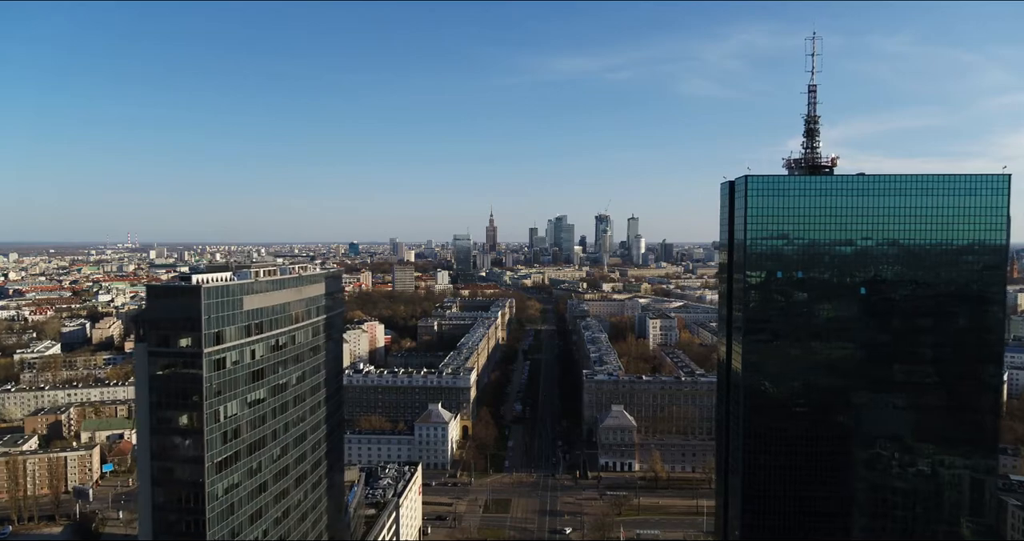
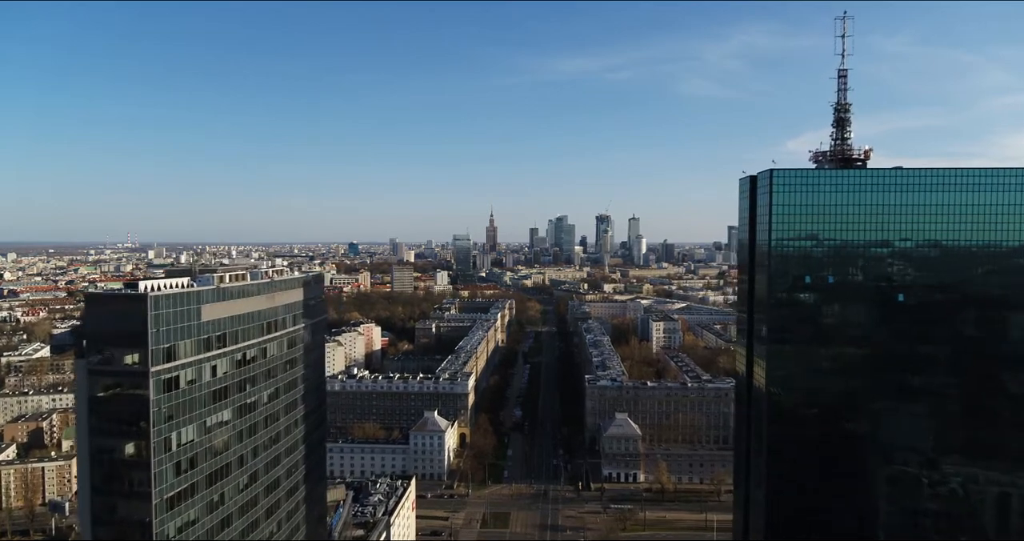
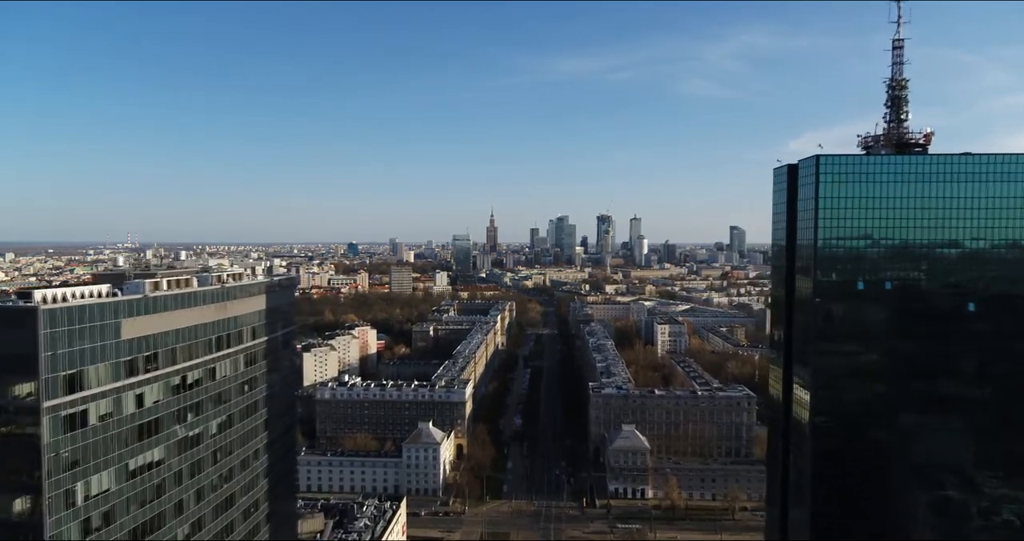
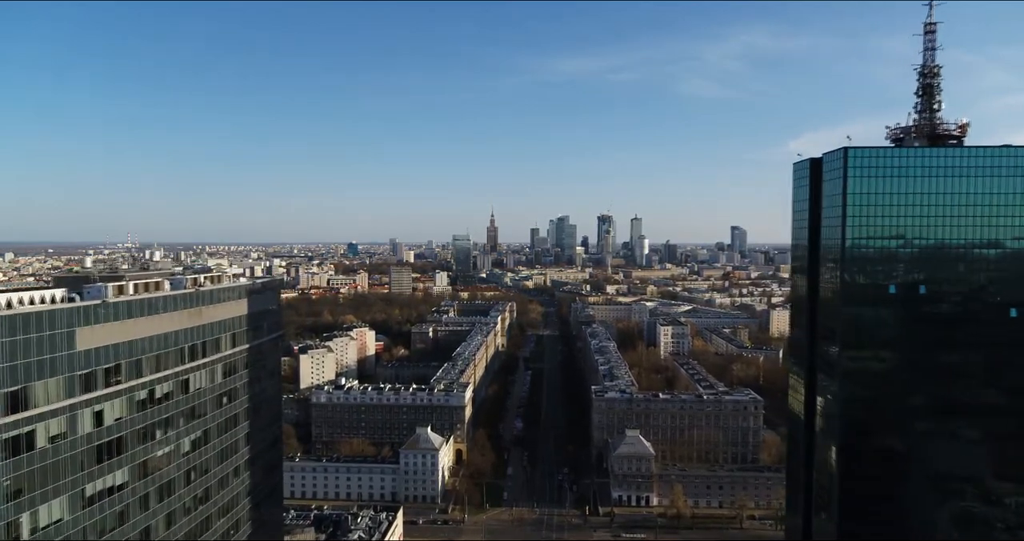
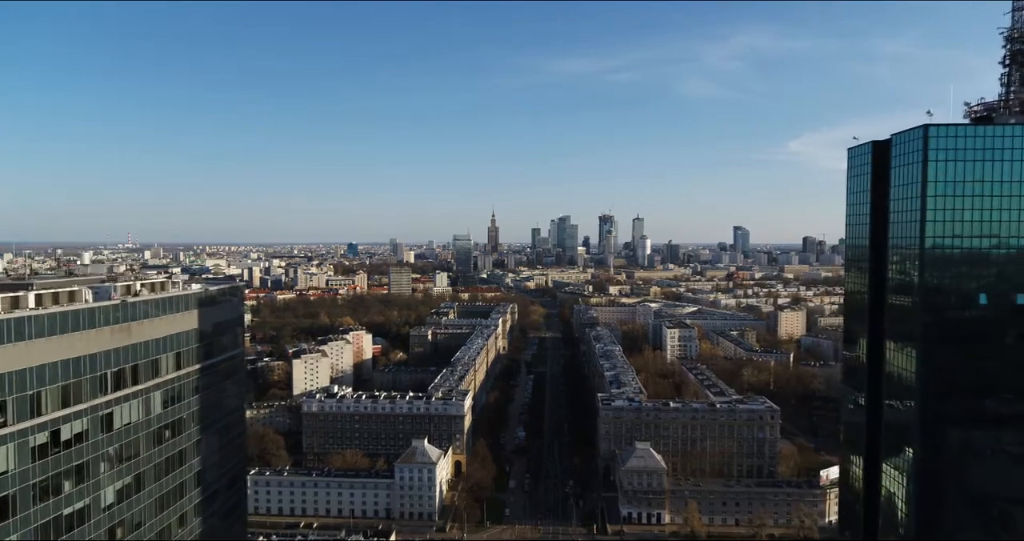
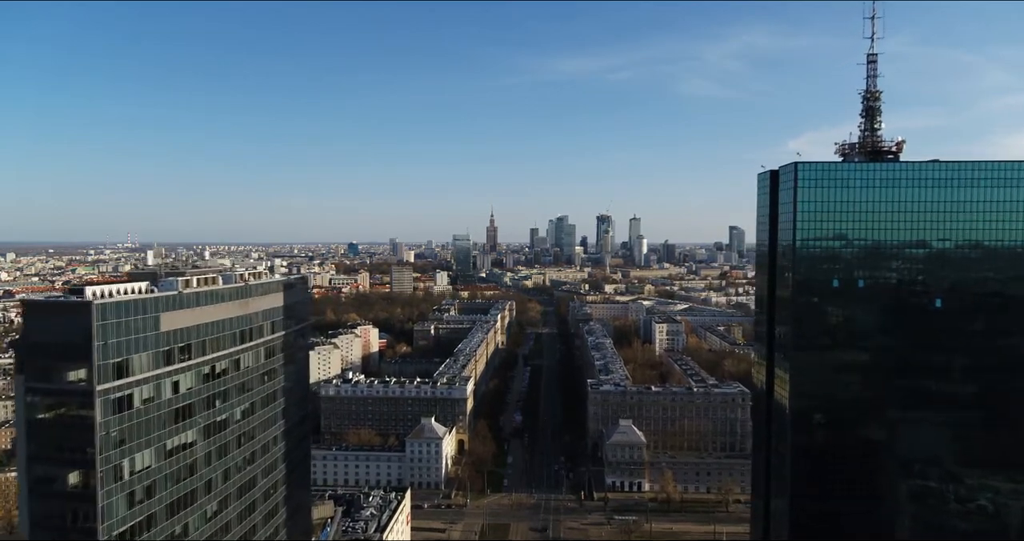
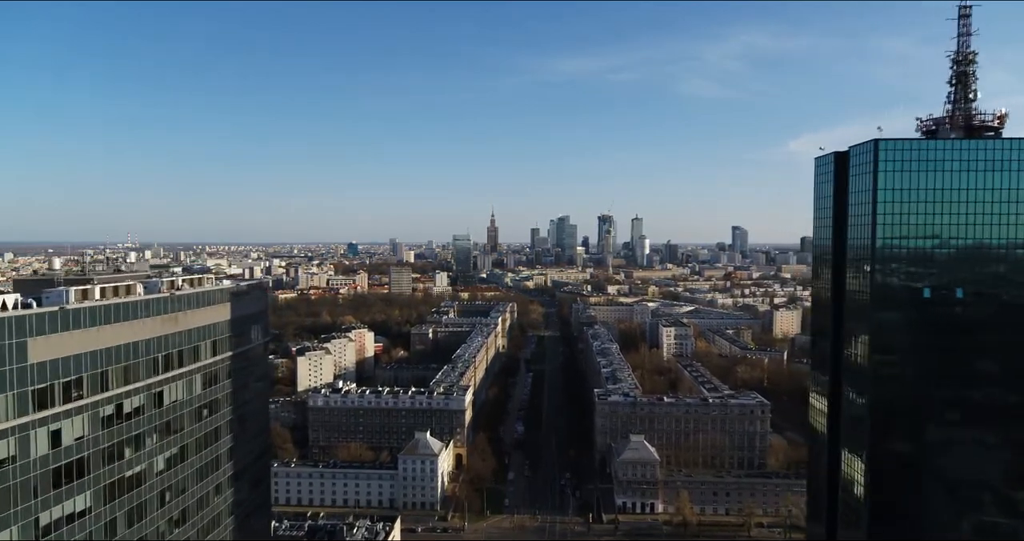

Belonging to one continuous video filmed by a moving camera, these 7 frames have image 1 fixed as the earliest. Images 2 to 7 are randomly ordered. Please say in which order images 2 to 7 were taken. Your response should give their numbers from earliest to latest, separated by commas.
2, 6, 3, 4, 7, 5
